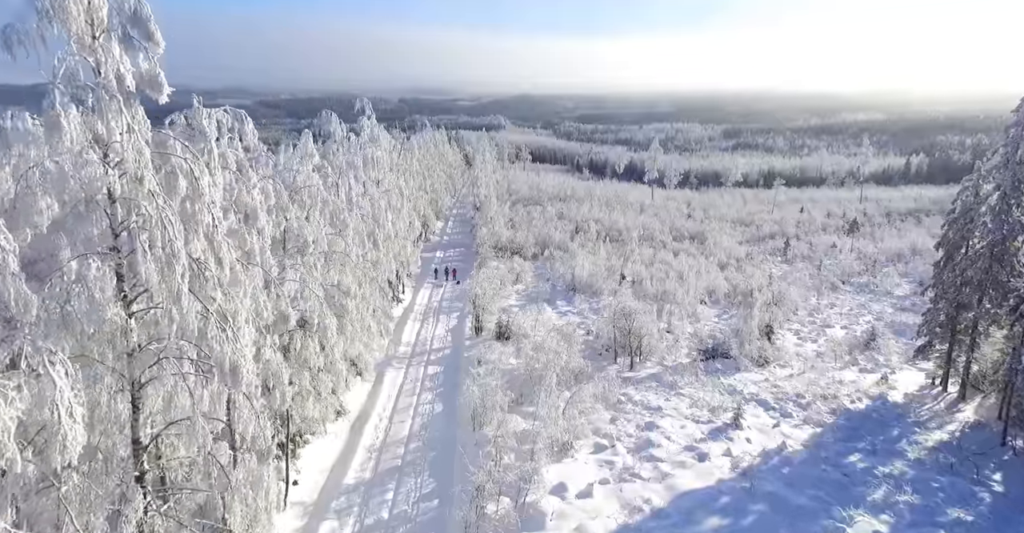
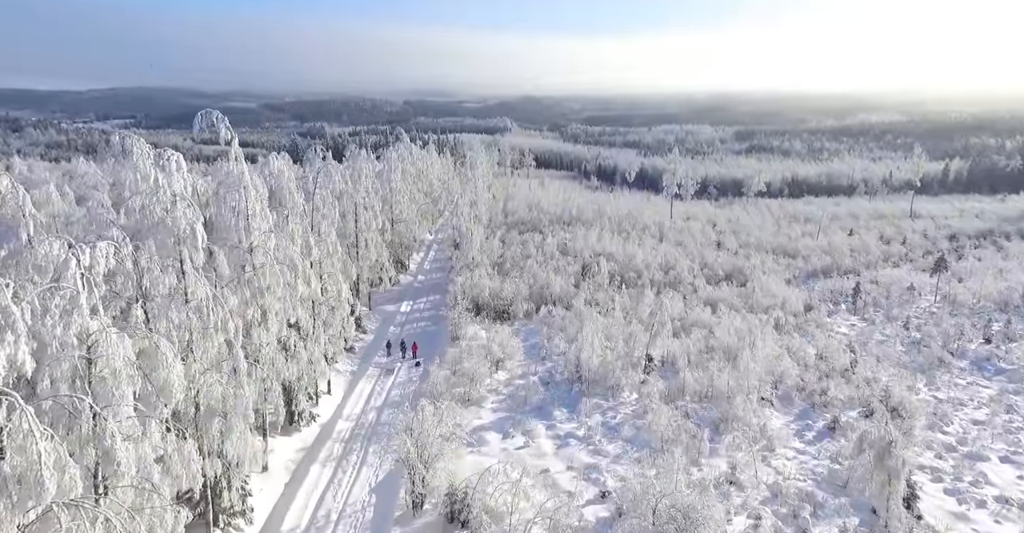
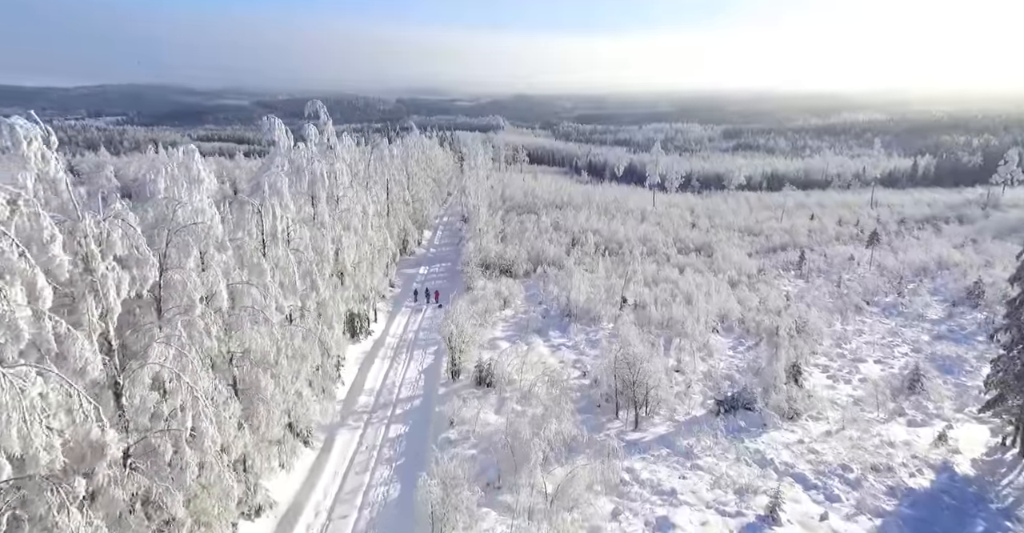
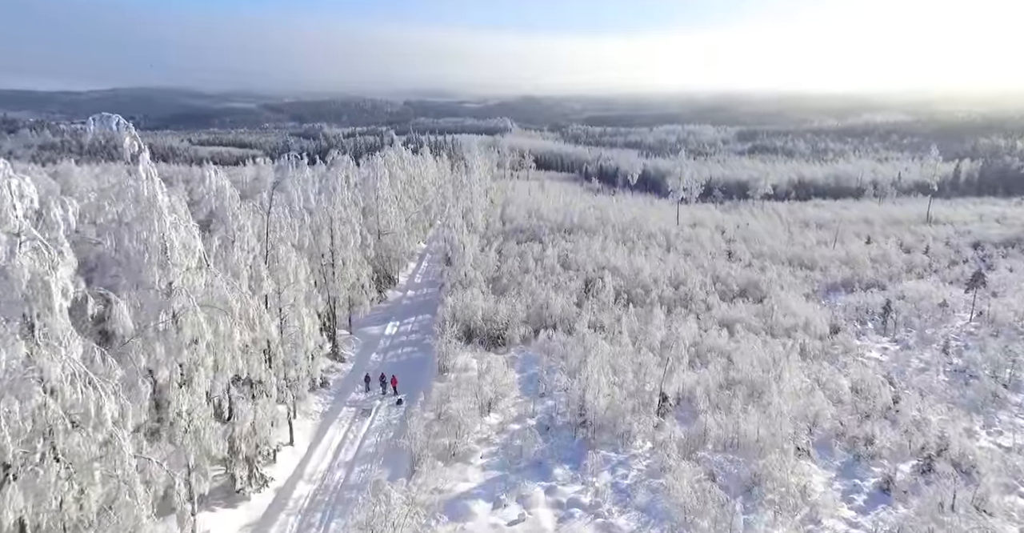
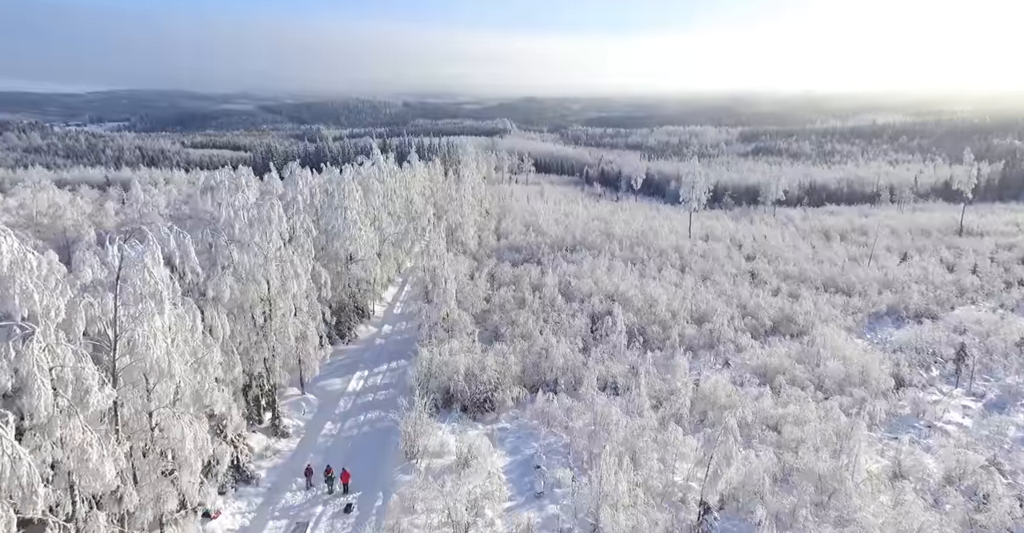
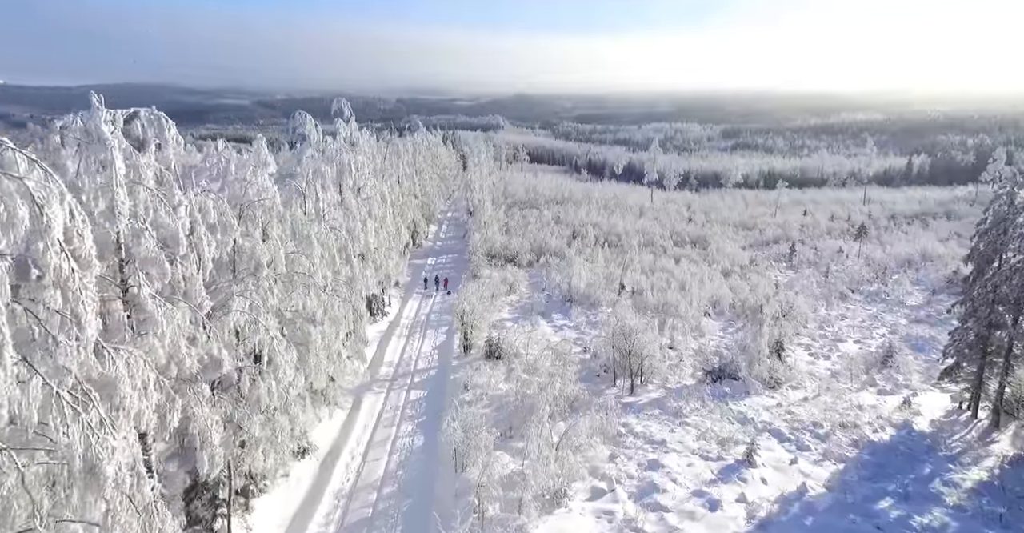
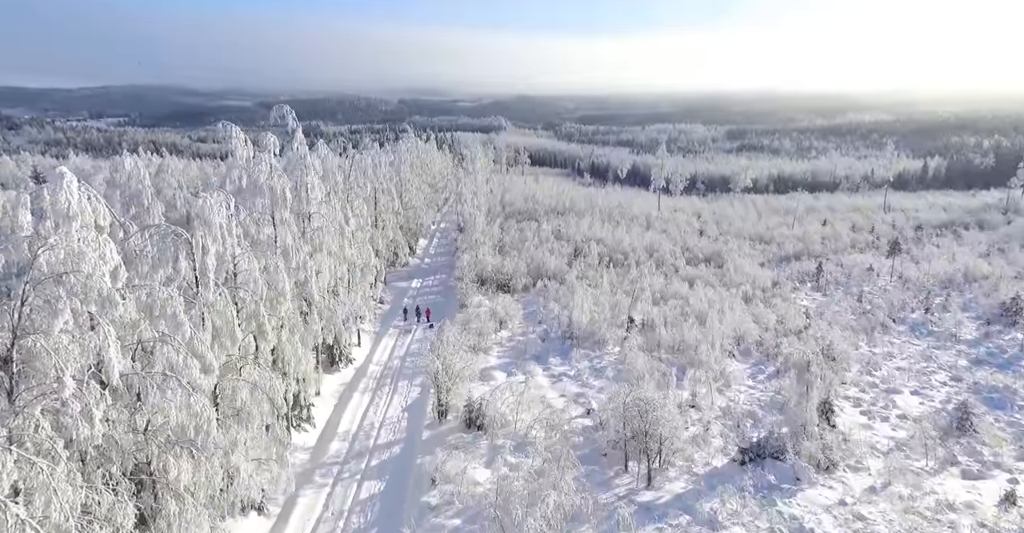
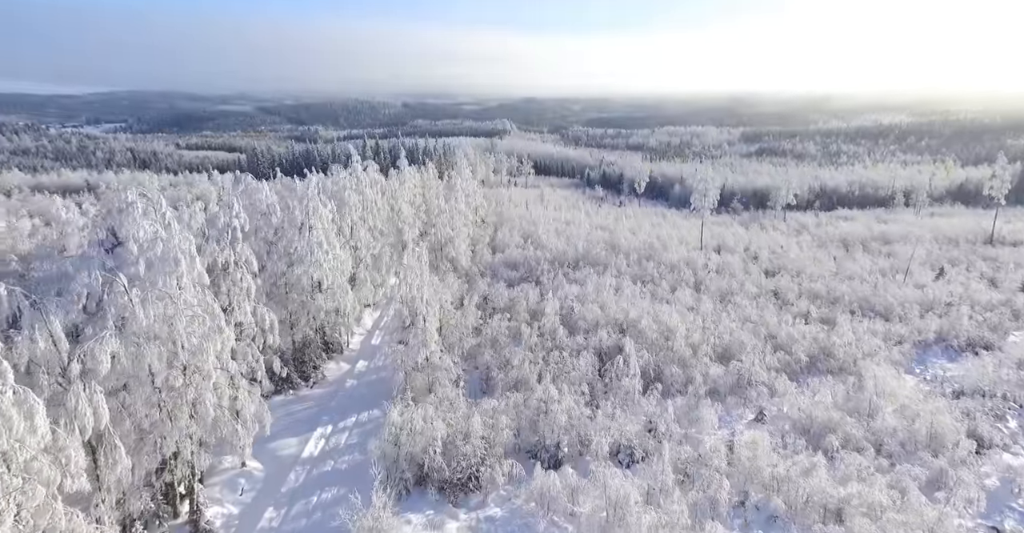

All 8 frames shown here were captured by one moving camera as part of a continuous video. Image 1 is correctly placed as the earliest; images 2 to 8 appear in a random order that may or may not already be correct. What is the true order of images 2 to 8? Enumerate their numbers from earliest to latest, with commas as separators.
6, 3, 7, 2, 4, 5, 8
